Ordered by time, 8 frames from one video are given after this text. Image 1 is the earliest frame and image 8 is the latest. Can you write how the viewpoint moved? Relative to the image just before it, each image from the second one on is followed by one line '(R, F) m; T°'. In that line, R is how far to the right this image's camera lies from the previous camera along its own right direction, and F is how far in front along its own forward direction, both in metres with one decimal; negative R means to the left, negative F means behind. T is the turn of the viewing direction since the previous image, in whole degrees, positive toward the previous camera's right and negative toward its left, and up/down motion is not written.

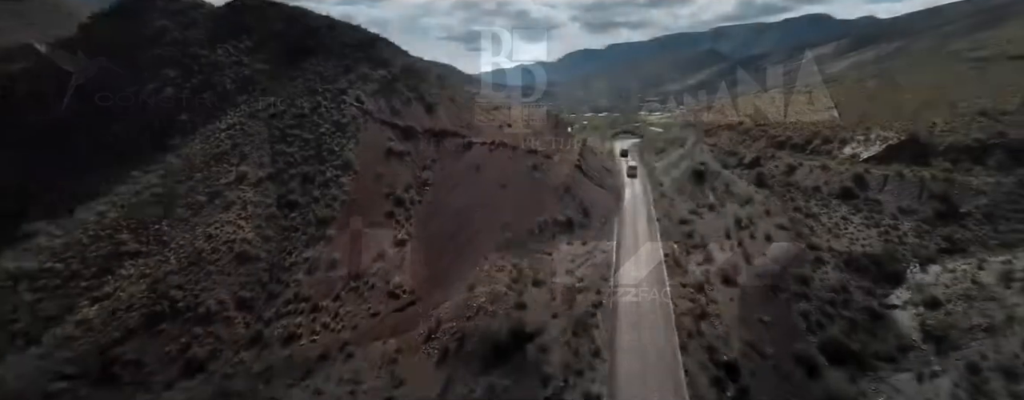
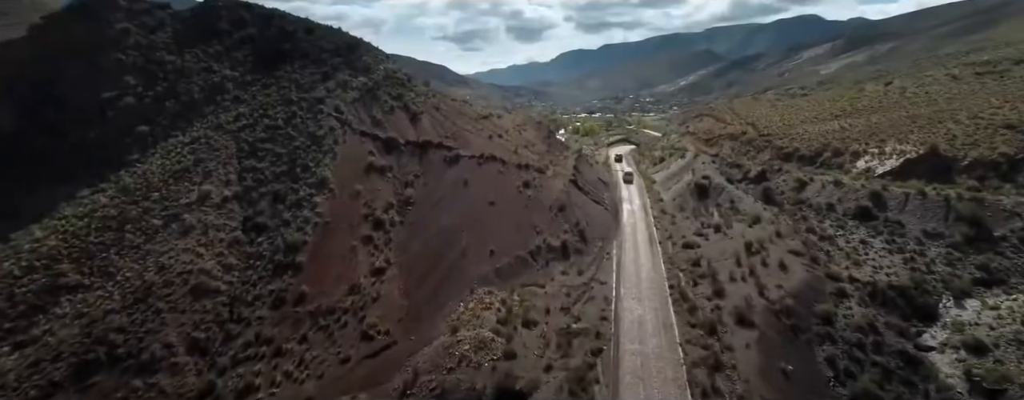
(+0.2, +1.7) m; +1°
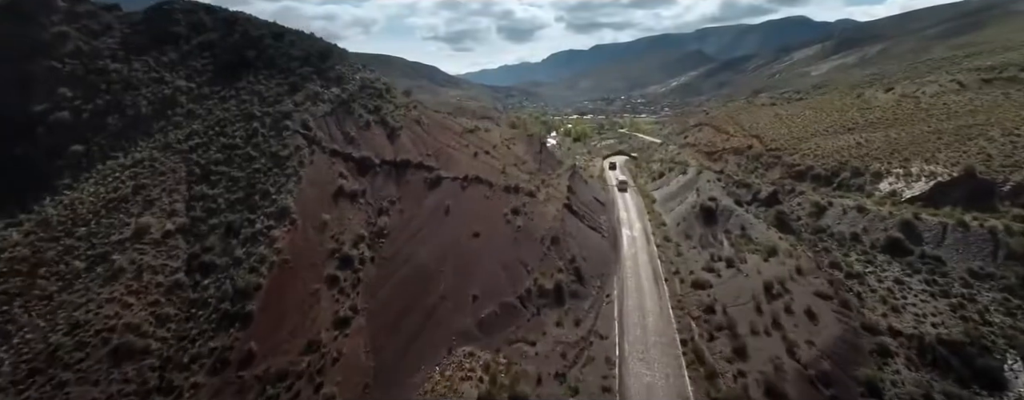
(+0.2, +2.3) m; +1°
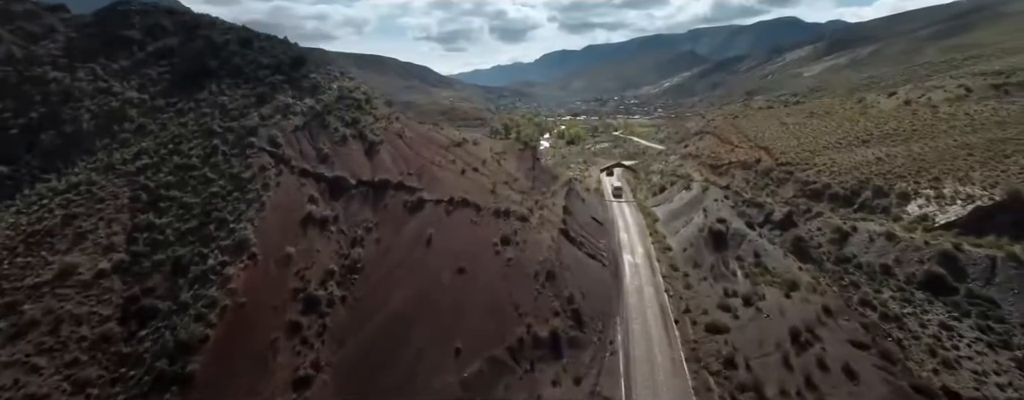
(+0.2, +2.1) m; +1°
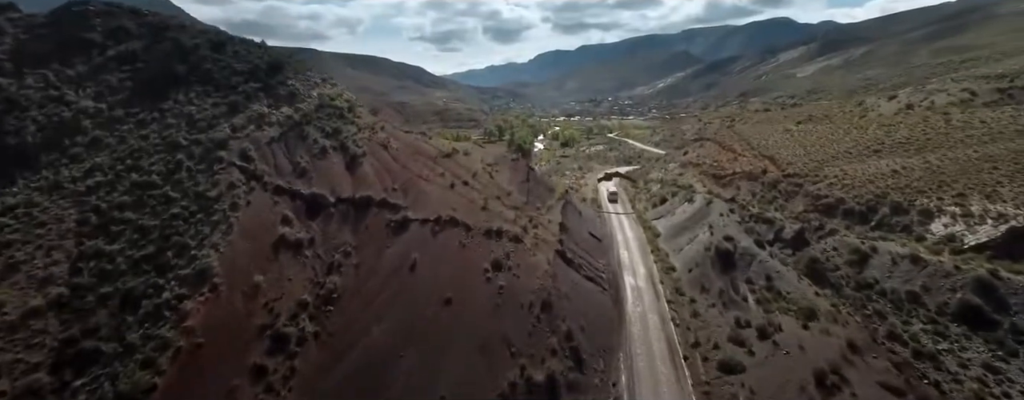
(+0.1, +1.5) m; +1°
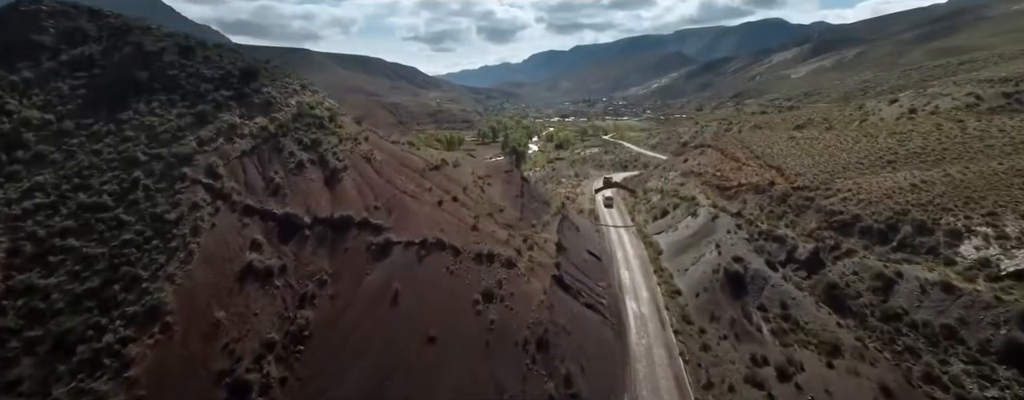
(+0.1, +1.5) m; +1°
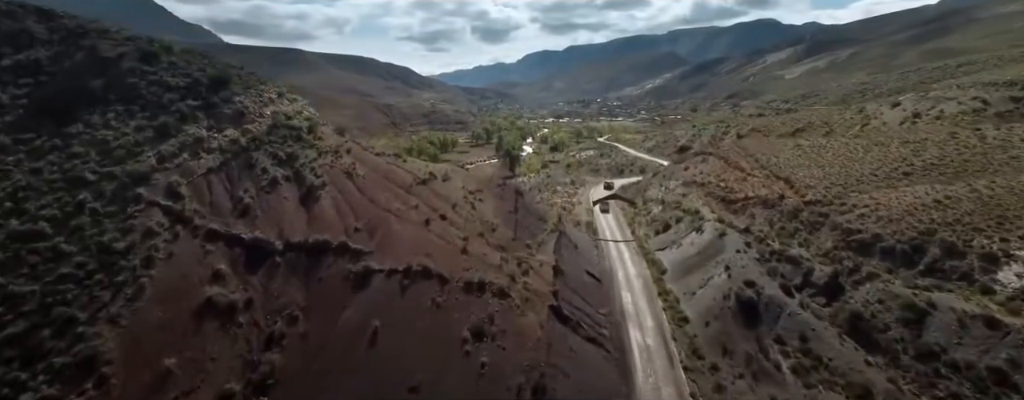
(+0.1, +1.5) m; +1°
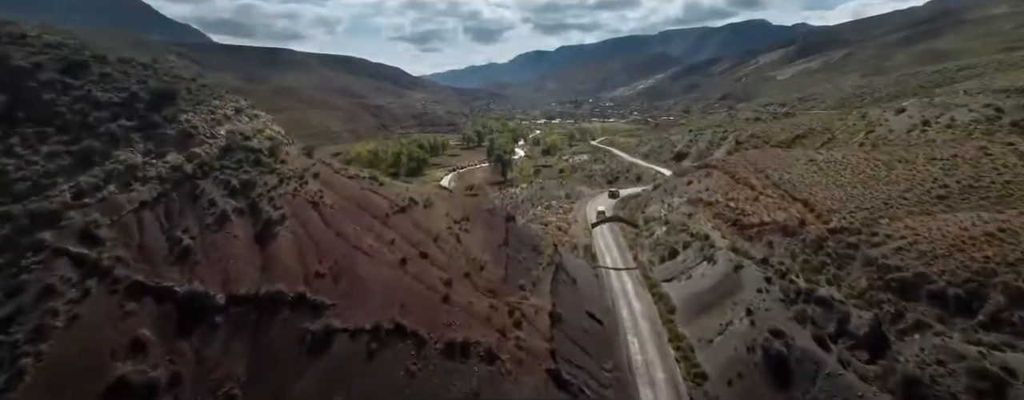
(+0.1, +2.4) m; +1°
